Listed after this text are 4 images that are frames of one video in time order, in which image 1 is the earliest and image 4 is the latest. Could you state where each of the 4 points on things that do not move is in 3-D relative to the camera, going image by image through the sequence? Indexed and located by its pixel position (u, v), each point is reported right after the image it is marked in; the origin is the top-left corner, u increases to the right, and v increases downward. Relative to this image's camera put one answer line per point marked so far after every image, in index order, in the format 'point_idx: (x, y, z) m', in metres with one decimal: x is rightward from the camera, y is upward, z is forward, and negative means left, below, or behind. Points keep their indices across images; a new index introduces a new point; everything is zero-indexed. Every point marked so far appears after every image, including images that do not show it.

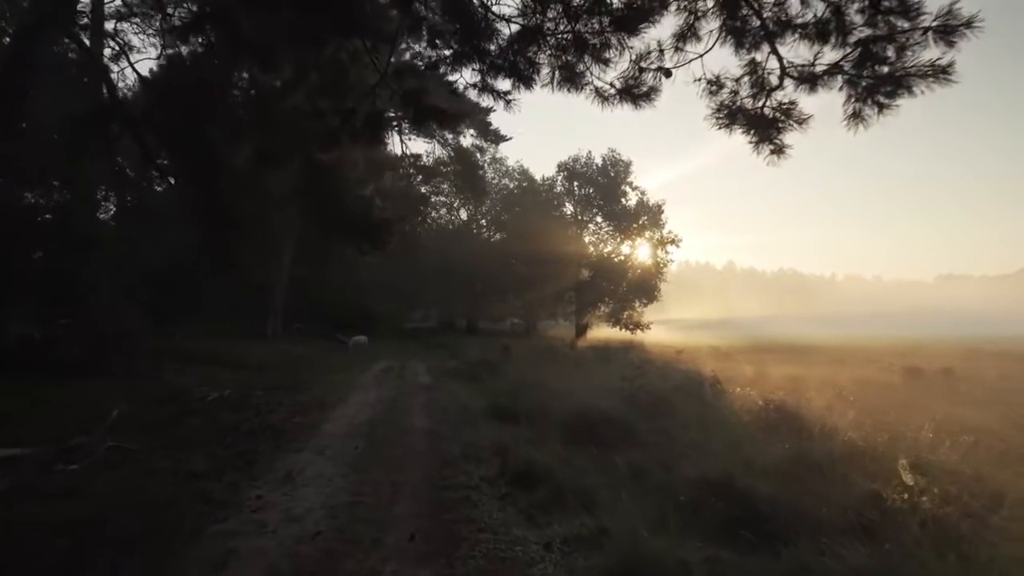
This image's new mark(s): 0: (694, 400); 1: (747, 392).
0: (+4.0, -2.5, +15.6) m
1: (+6.2, -2.8, +18.7) m
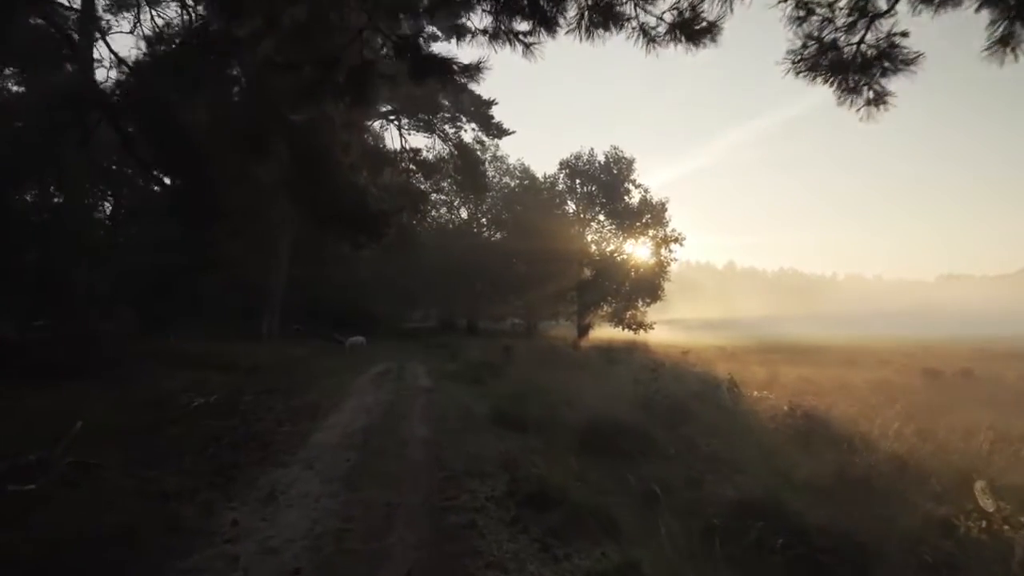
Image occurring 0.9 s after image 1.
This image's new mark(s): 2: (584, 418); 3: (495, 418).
0: (+4.1, -2.4, +14.5) m
1: (+6.3, -2.7, +17.6) m
2: (+1.3, -2.4, +12.8) m
3: (-0.3, -2.6, +14.3) m
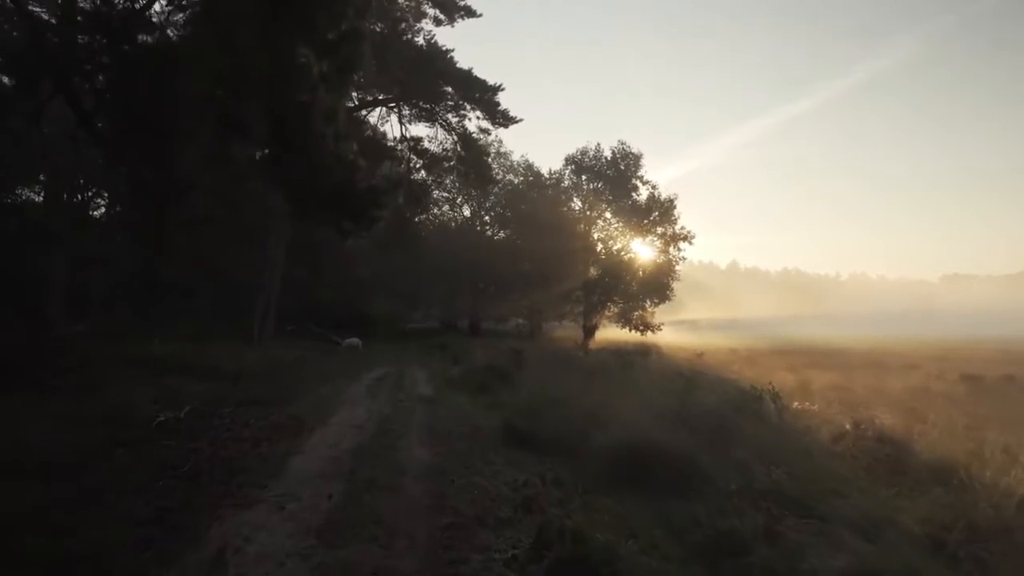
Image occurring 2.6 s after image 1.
0: (+4.3, -2.4, +12.4) m
1: (+6.5, -2.6, +15.5) m
2: (+1.6, -2.3, +10.7) m
3: (-0.1, -2.6, +12.2) m
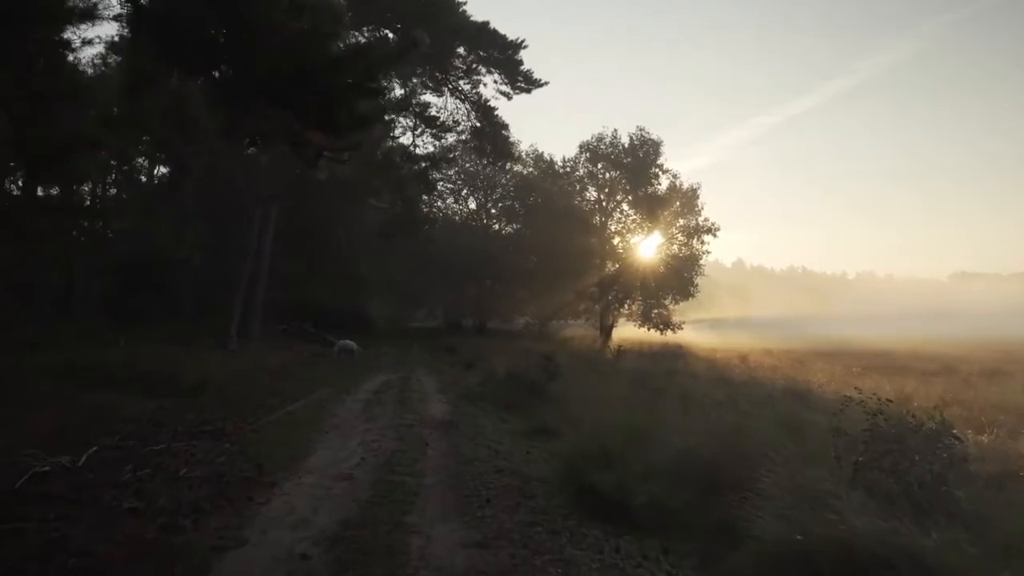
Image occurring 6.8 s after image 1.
0: (+5.2, -2.1, +7.7) m
1: (+7.4, -2.4, +10.8) m
2: (+2.4, -2.1, +6.0) m
3: (+0.8, -2.4, +7.5) m
